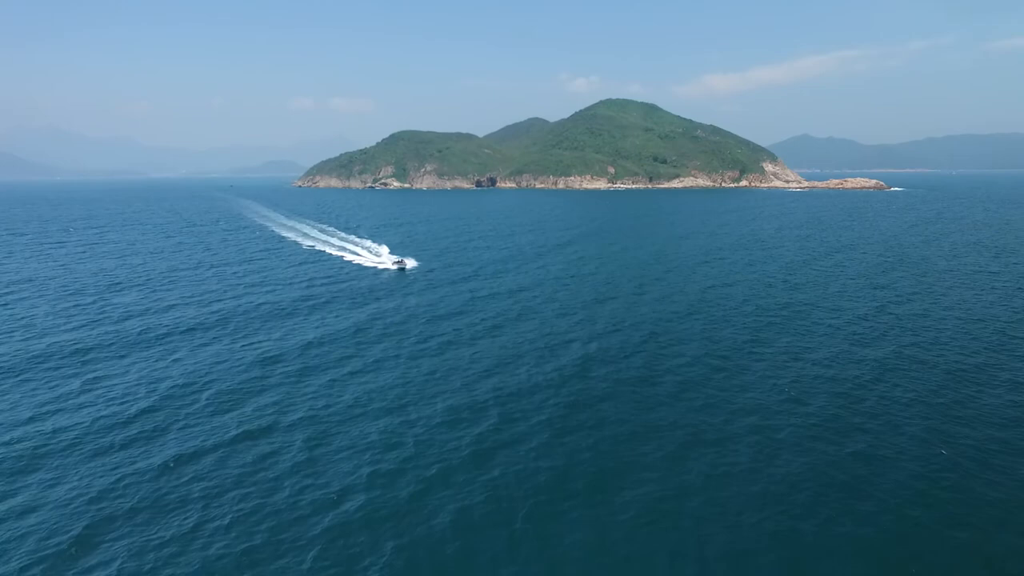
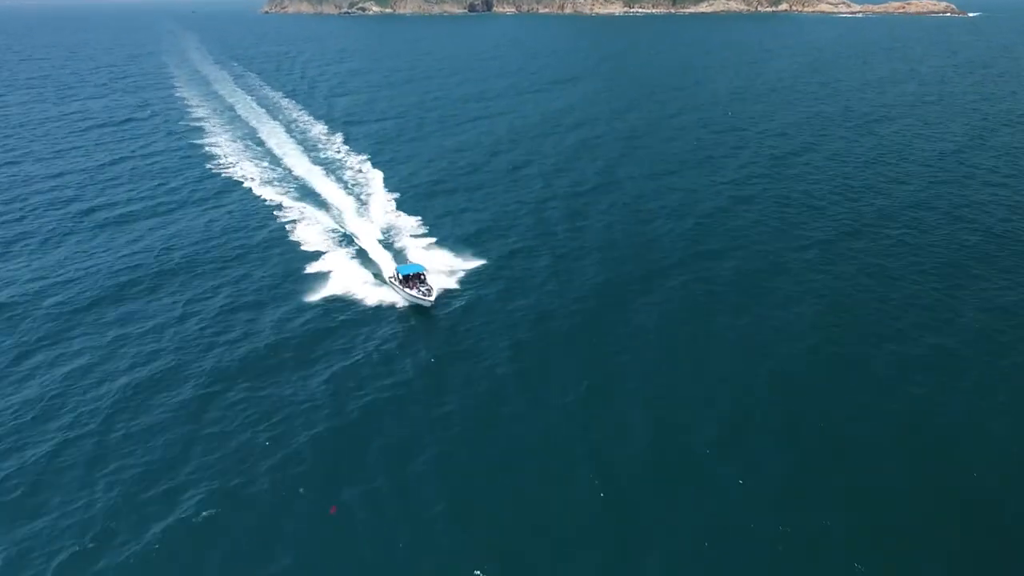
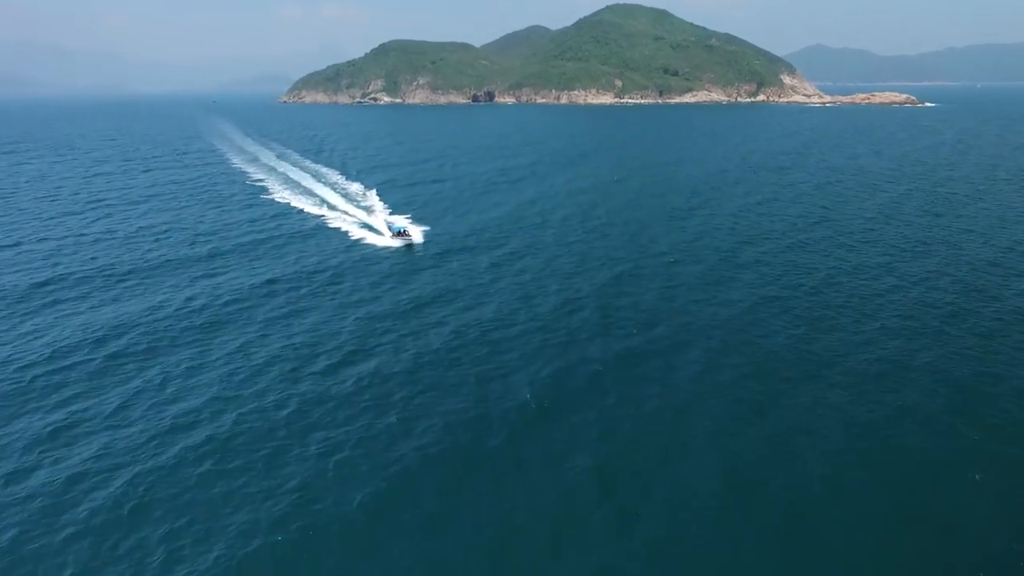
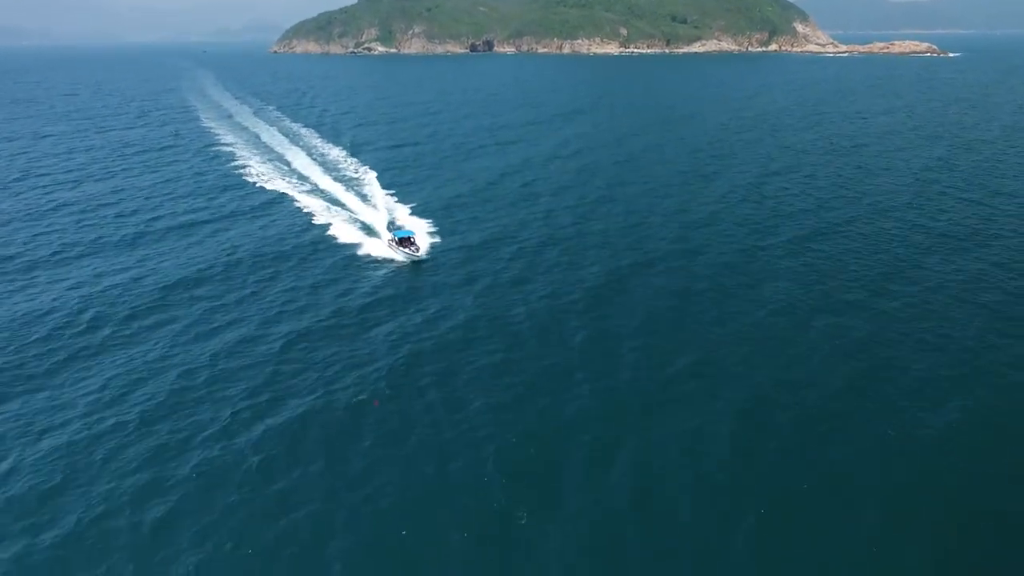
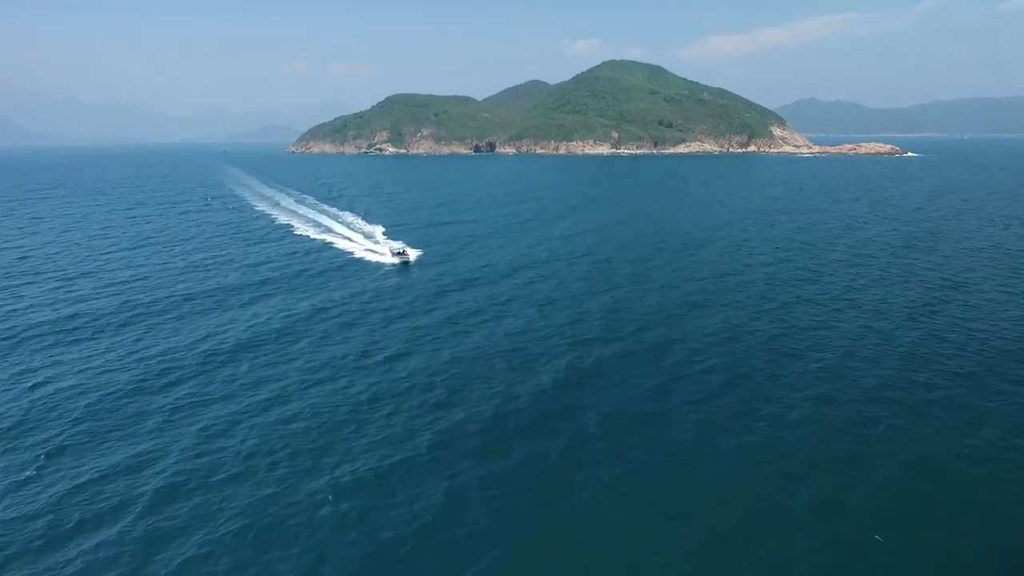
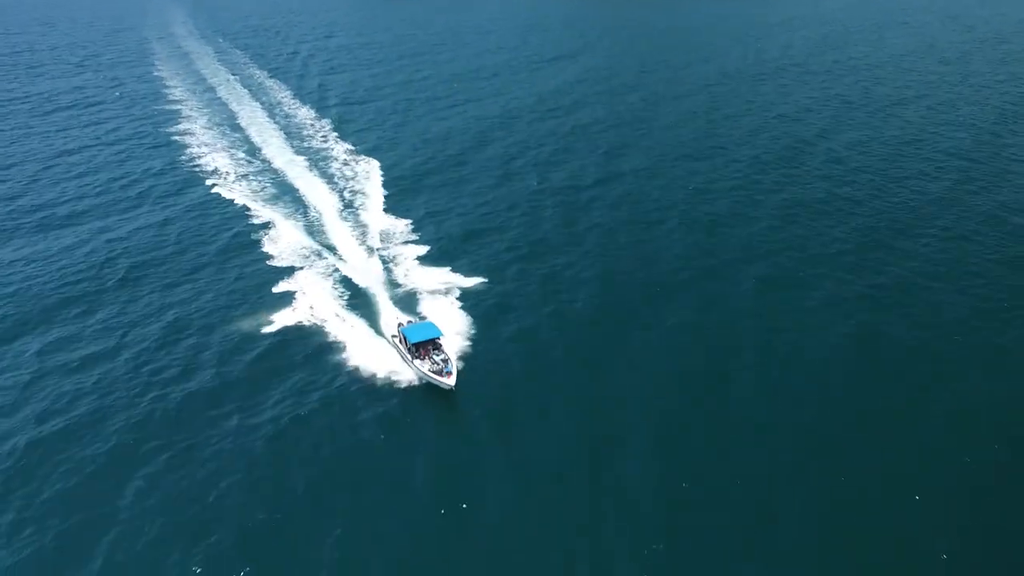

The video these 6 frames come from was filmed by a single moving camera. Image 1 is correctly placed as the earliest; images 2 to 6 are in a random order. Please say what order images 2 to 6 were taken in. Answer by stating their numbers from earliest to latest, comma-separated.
5, 3, 4, 2, 6
